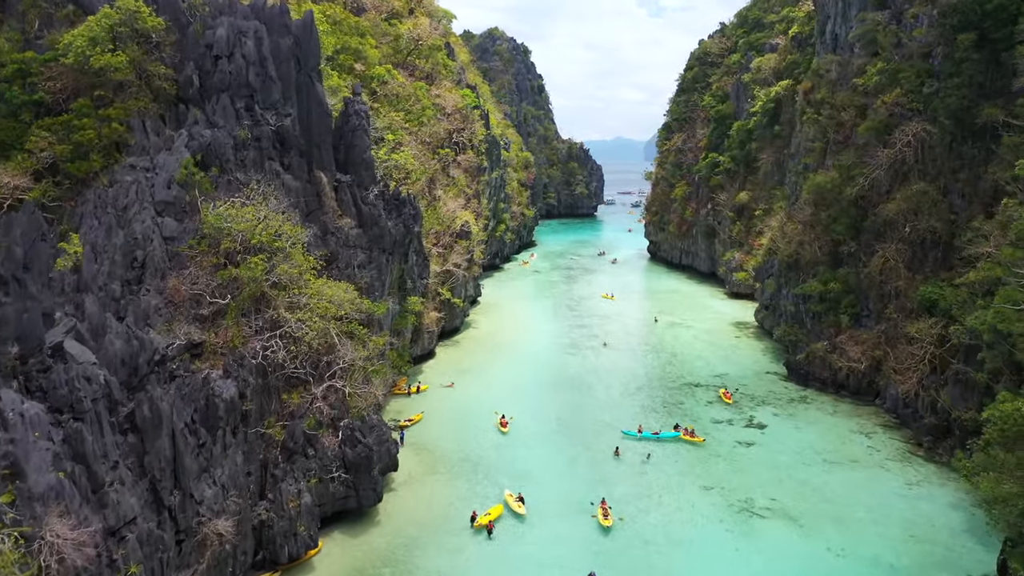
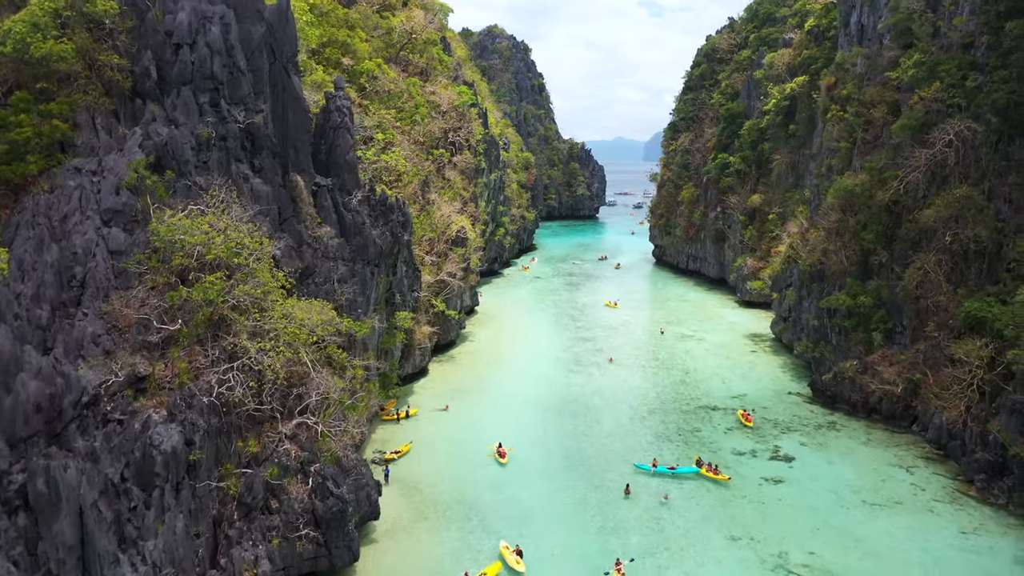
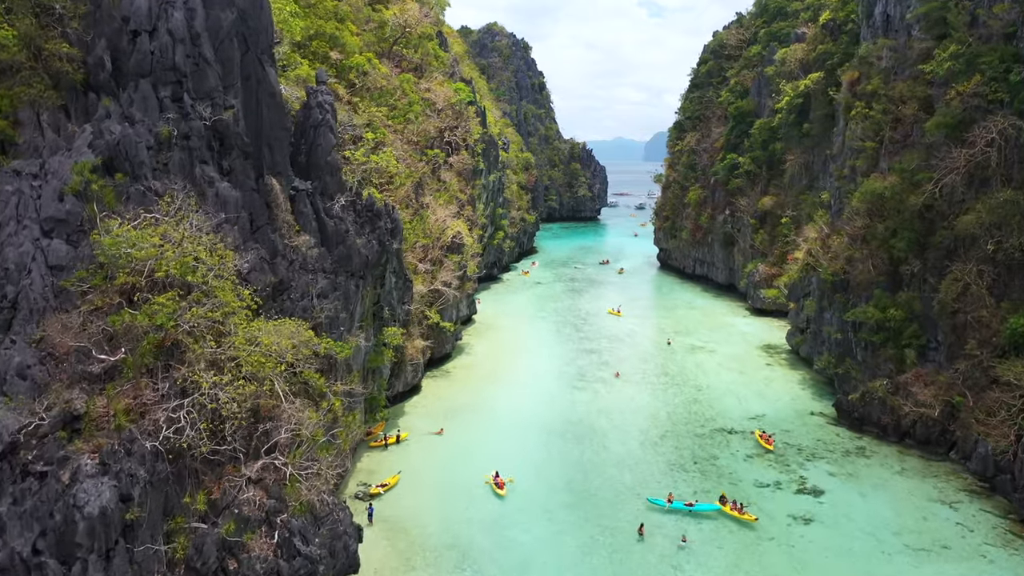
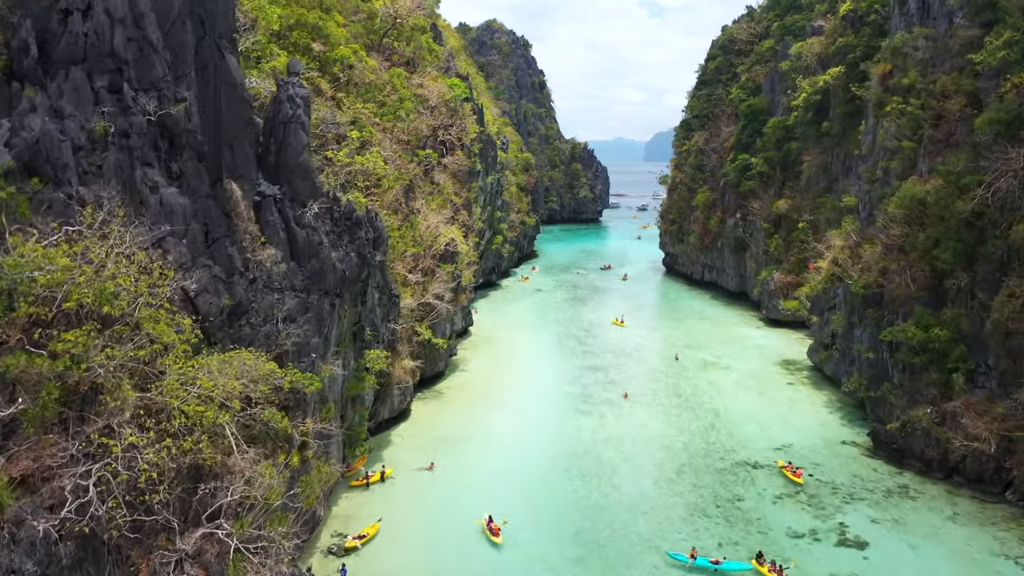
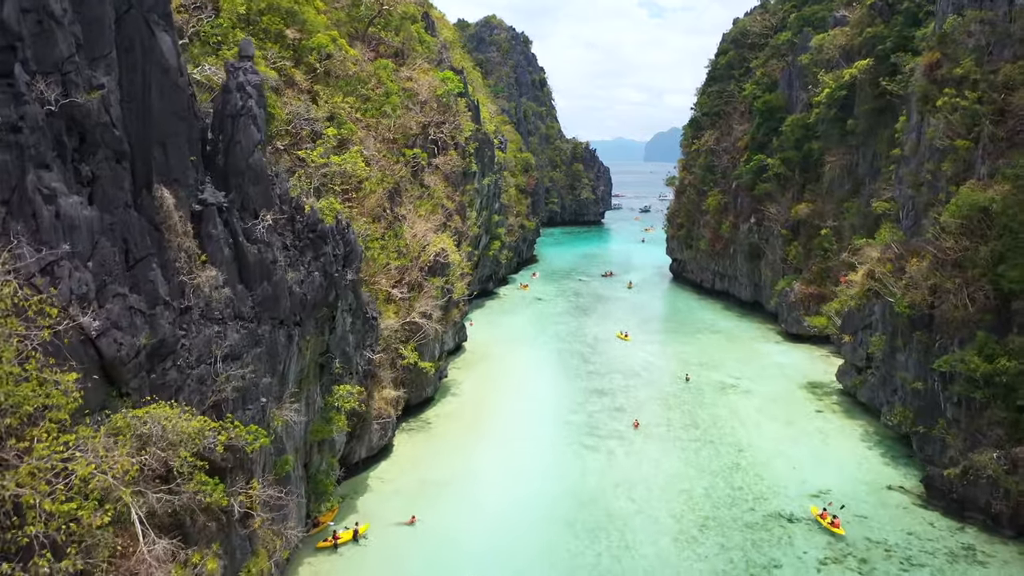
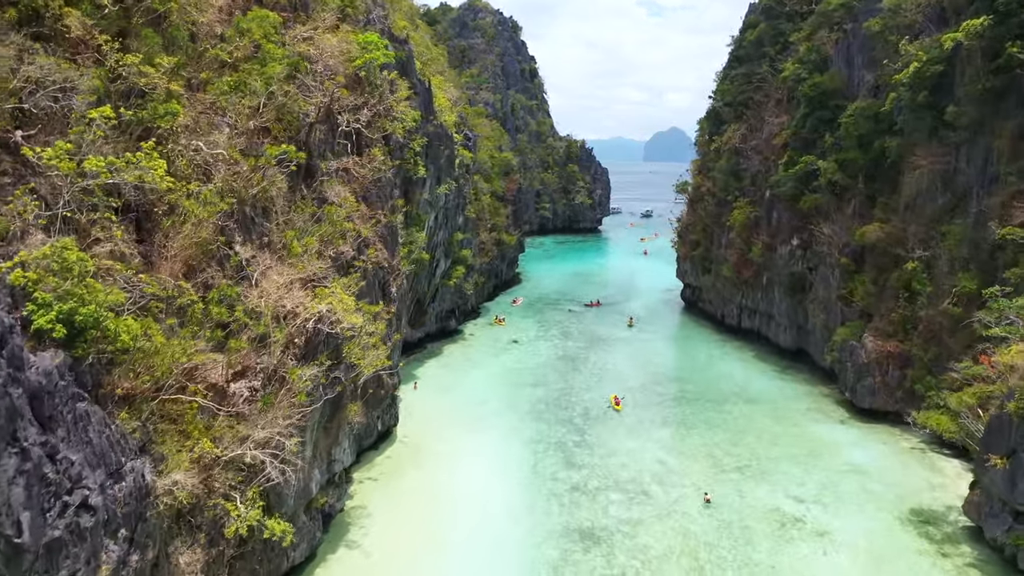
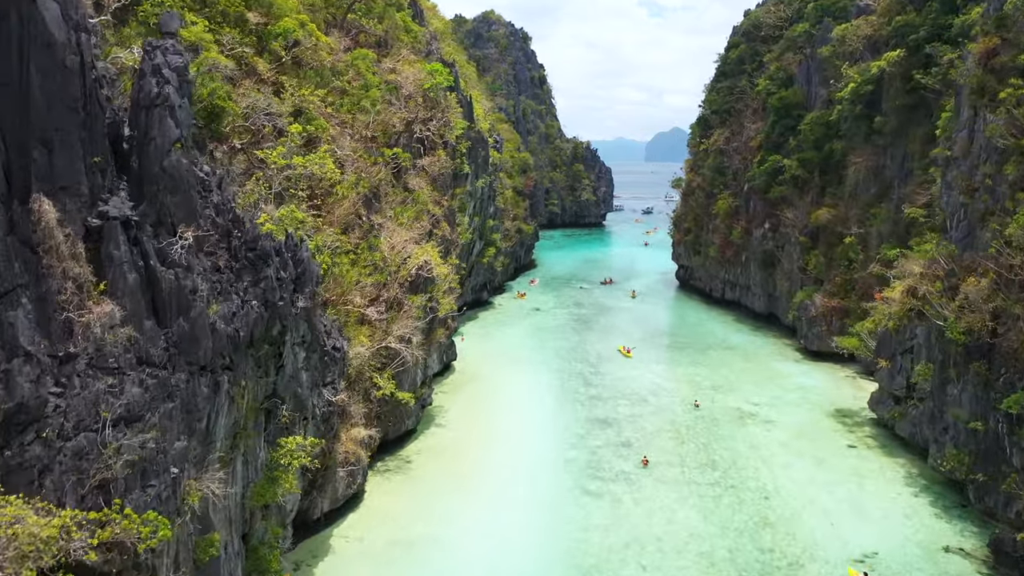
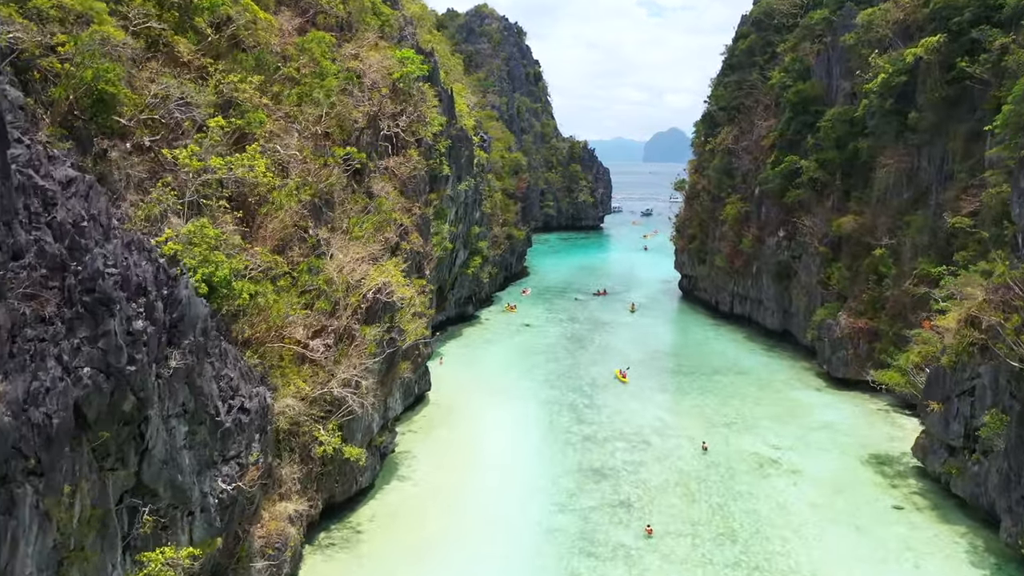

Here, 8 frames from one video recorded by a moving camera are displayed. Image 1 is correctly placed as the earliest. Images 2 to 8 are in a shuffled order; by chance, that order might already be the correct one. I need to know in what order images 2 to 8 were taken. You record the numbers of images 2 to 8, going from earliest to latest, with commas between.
2, 3, 4, 5, 7, 8, 6
